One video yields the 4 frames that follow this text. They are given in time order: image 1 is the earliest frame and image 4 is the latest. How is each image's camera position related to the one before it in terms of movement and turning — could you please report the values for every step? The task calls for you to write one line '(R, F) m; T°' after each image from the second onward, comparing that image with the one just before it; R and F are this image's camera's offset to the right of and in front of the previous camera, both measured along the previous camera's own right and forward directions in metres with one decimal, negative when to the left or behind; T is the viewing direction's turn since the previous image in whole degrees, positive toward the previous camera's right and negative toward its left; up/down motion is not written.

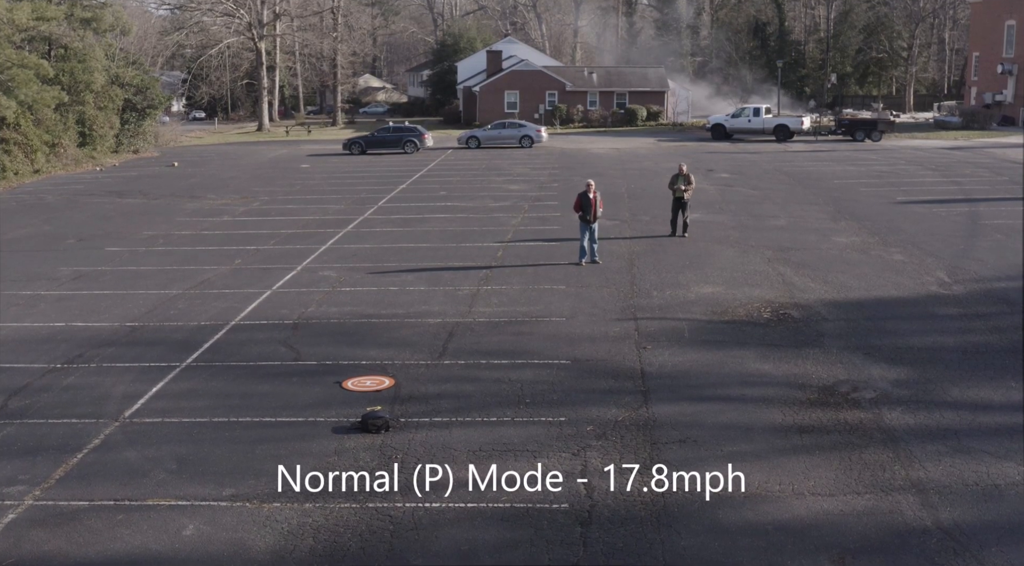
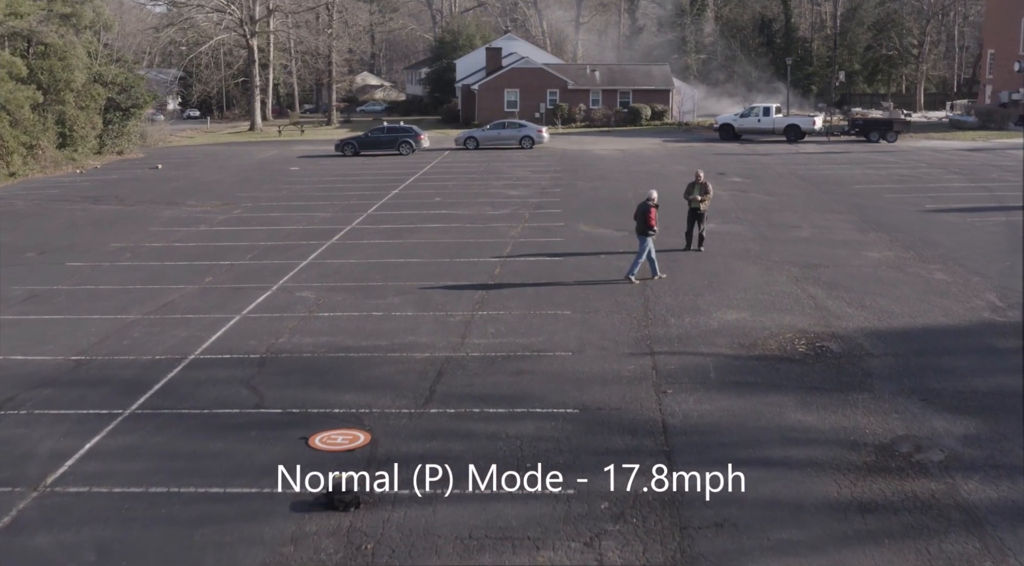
(0.0, +1.8) m; 0°
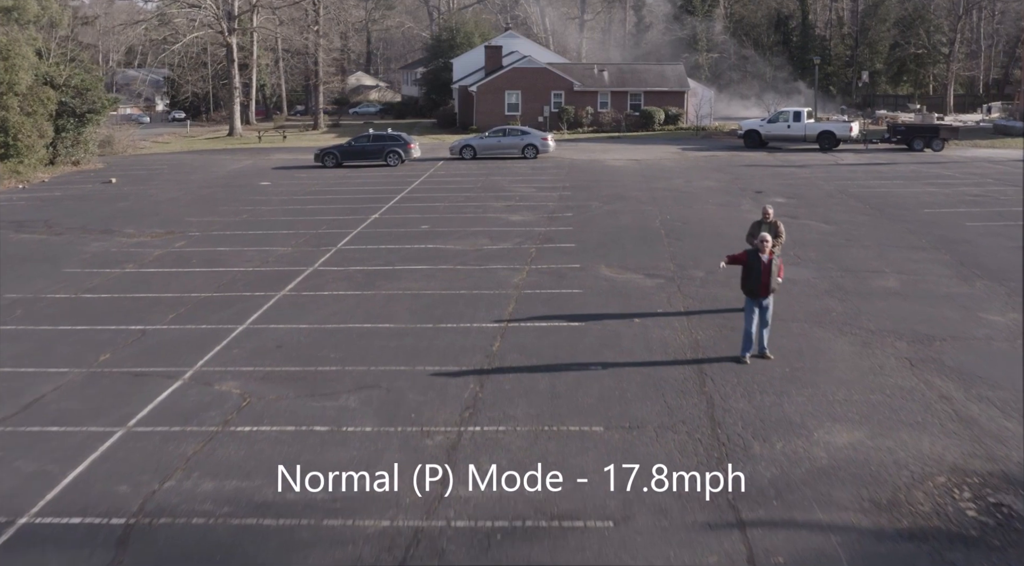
(0.0, +4.5) m; 0°
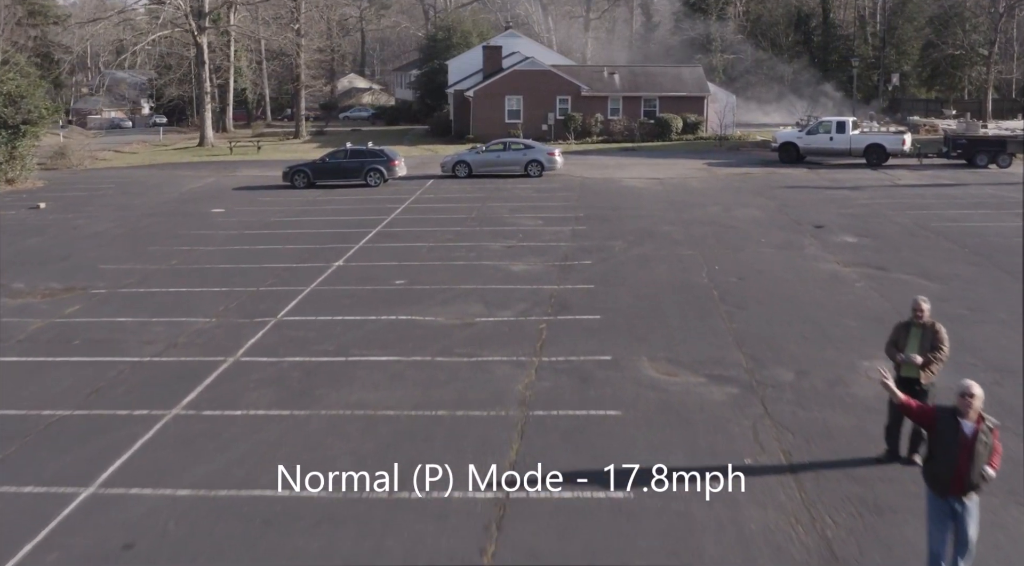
(0.0, +5.1) m; 0°
